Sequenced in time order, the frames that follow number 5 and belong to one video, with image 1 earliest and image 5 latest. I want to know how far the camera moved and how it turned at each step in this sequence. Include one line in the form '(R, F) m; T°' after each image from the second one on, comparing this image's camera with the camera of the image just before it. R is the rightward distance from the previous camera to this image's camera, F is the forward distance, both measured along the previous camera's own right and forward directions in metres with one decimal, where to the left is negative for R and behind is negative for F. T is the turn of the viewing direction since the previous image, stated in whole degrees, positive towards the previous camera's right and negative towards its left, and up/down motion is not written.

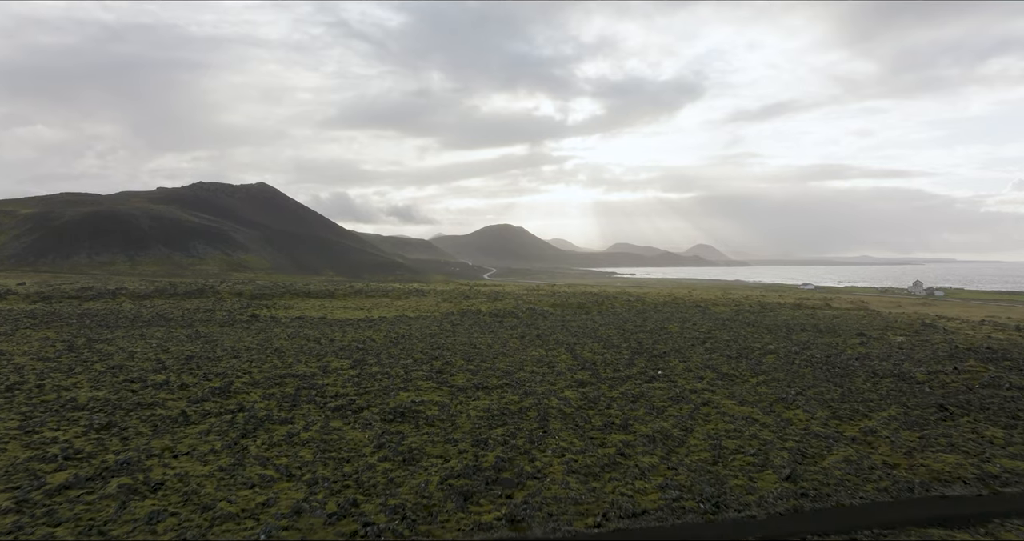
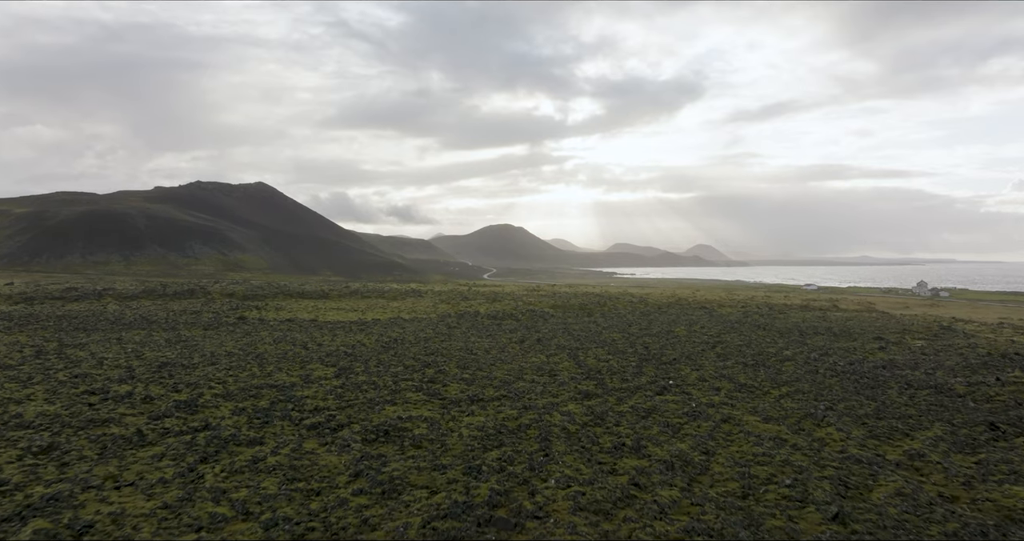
(+0.1, +2.2) m; 0°
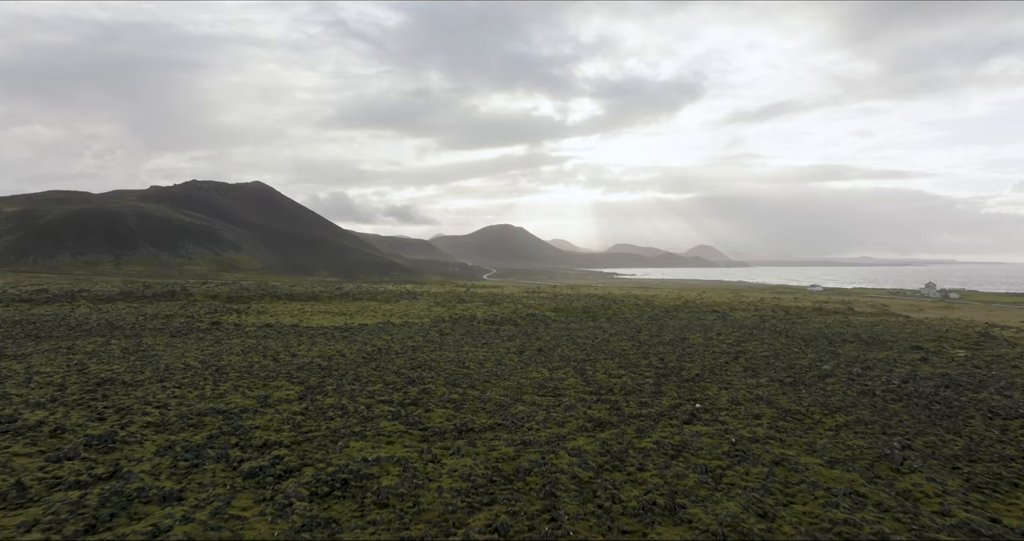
(+0.1, +3.9) m; 0°
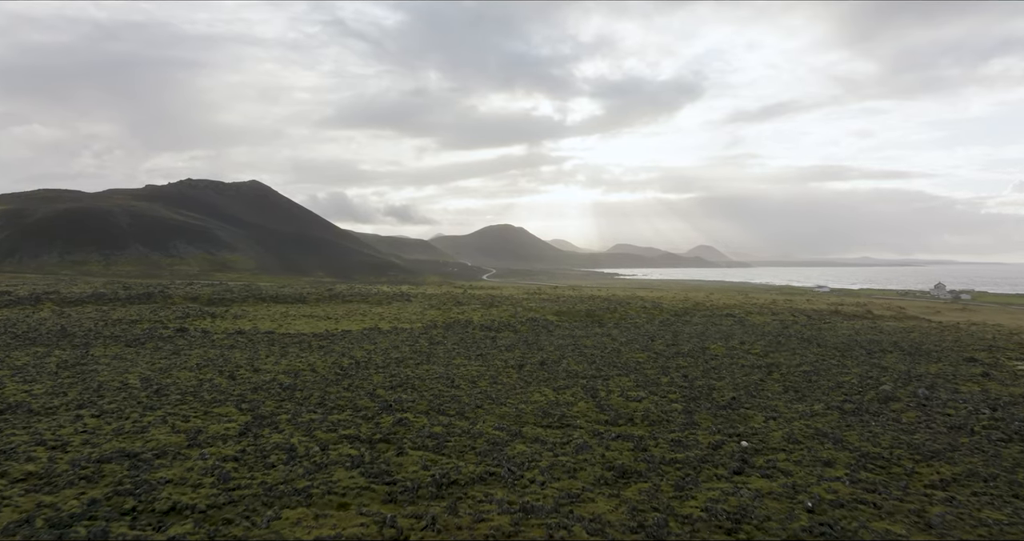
(+0.1, +4.4) m; 0°
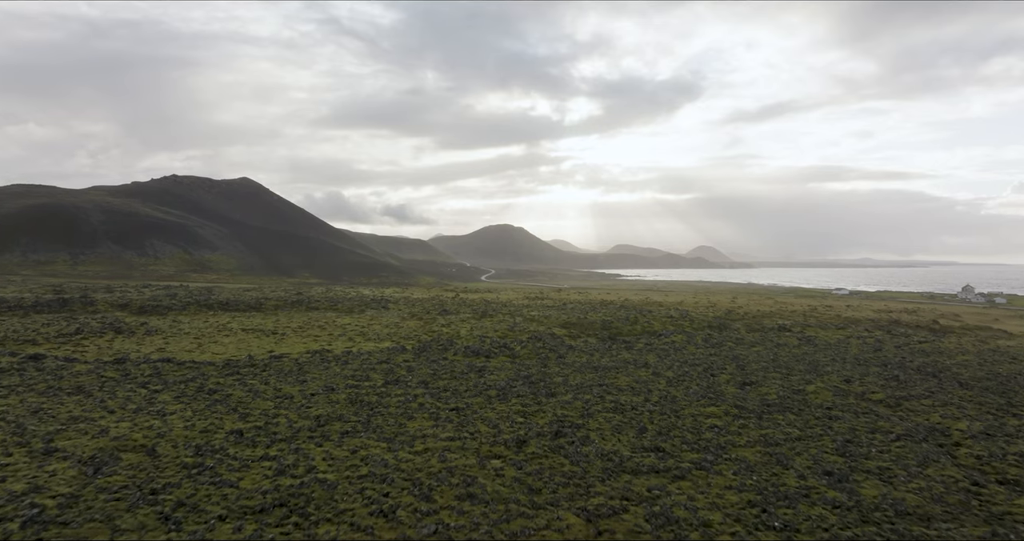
(+0.2, +12.0) m; 0°
